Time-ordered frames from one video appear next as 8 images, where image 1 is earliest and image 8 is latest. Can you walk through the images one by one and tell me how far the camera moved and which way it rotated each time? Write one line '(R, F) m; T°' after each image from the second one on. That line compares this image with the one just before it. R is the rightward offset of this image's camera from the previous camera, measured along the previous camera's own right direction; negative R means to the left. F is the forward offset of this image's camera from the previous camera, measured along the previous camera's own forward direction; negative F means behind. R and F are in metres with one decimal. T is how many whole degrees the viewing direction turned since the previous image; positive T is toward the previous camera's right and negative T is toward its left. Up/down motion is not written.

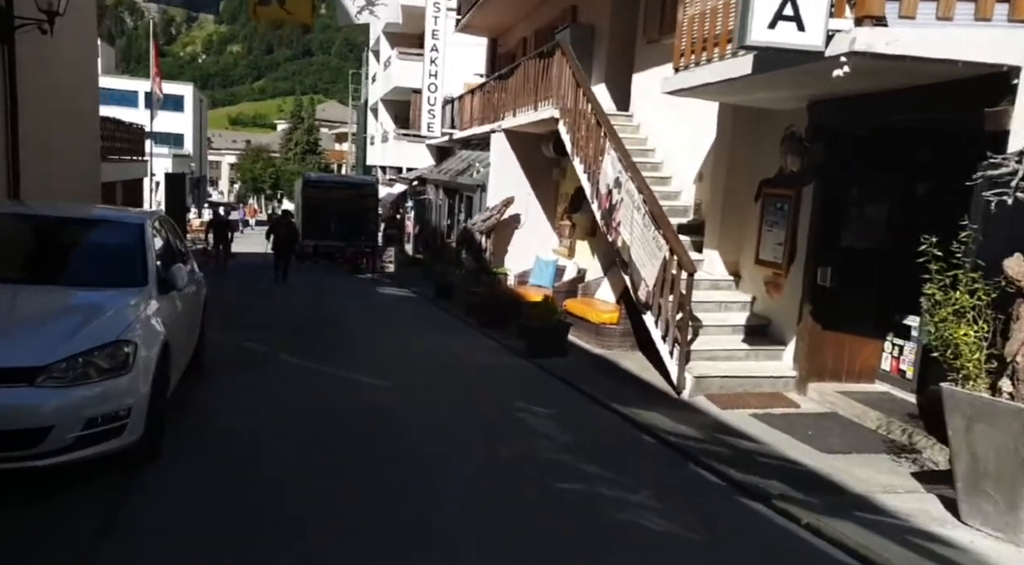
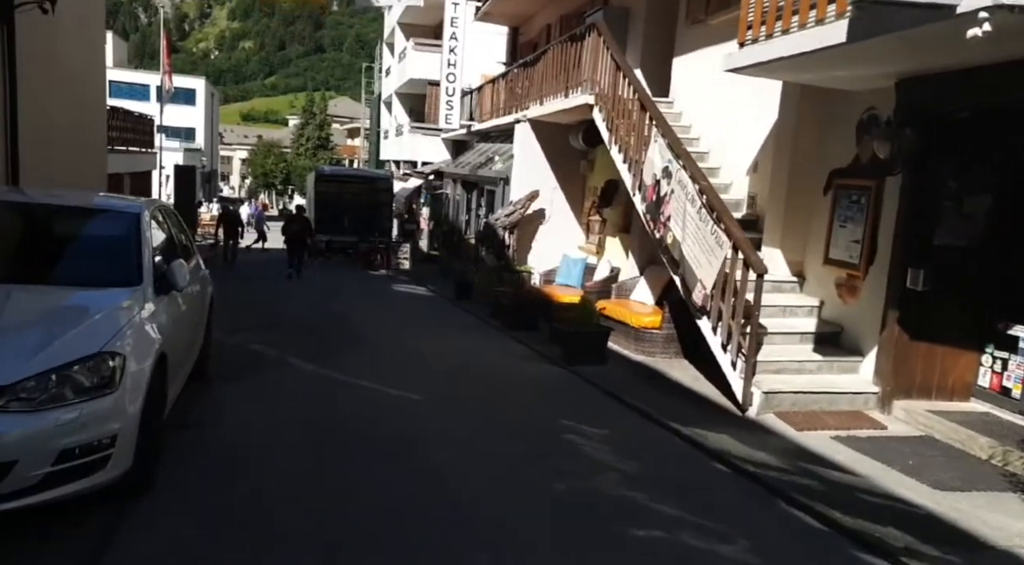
(-0.3, +0.9) m; -1°
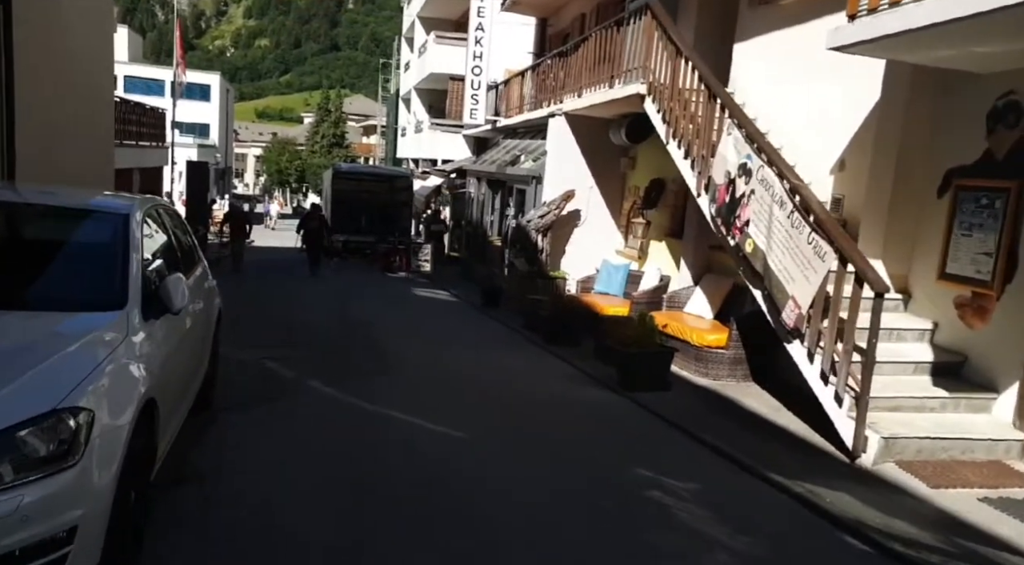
(-0.4, +1.2) m; -1°
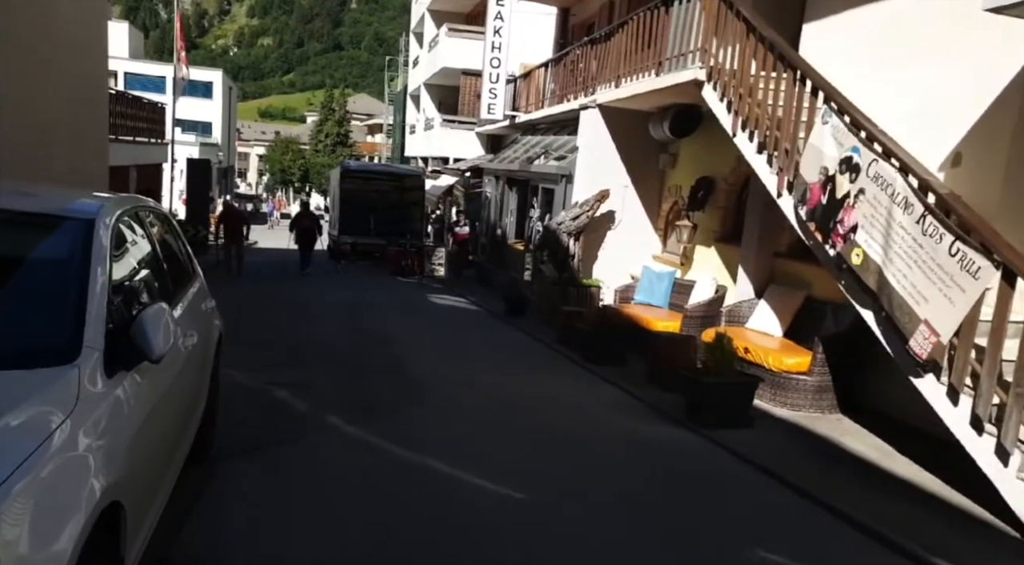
(-0.5, +1.3) m; 0°
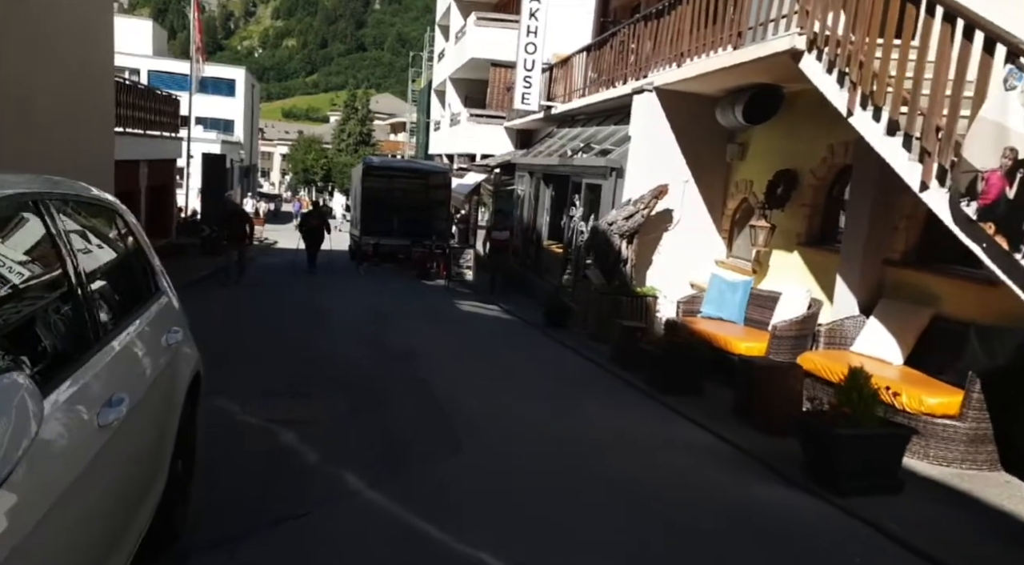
(-0.4, +1.7) m; -2°
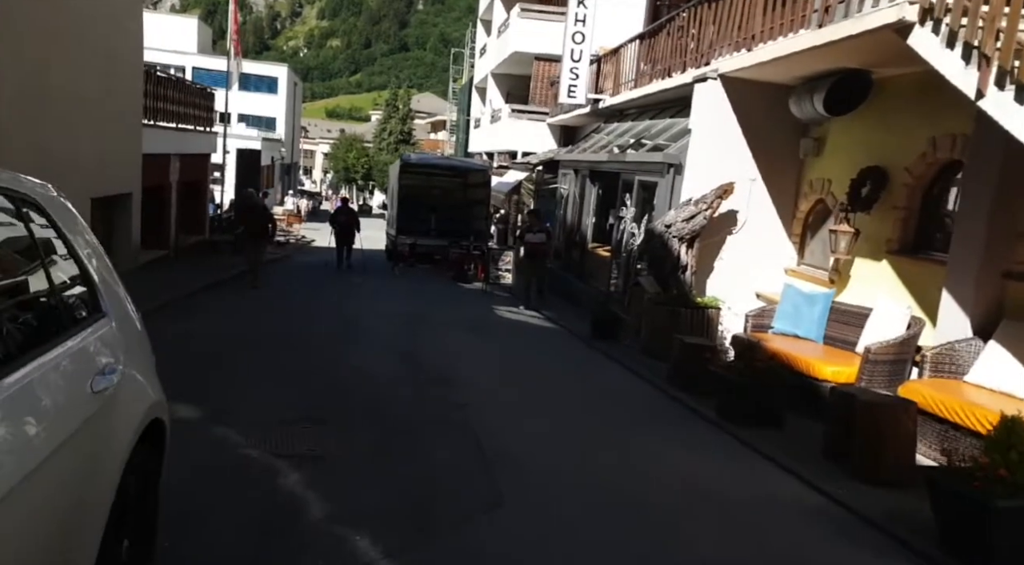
(-0.1, +1.1) m; -3°
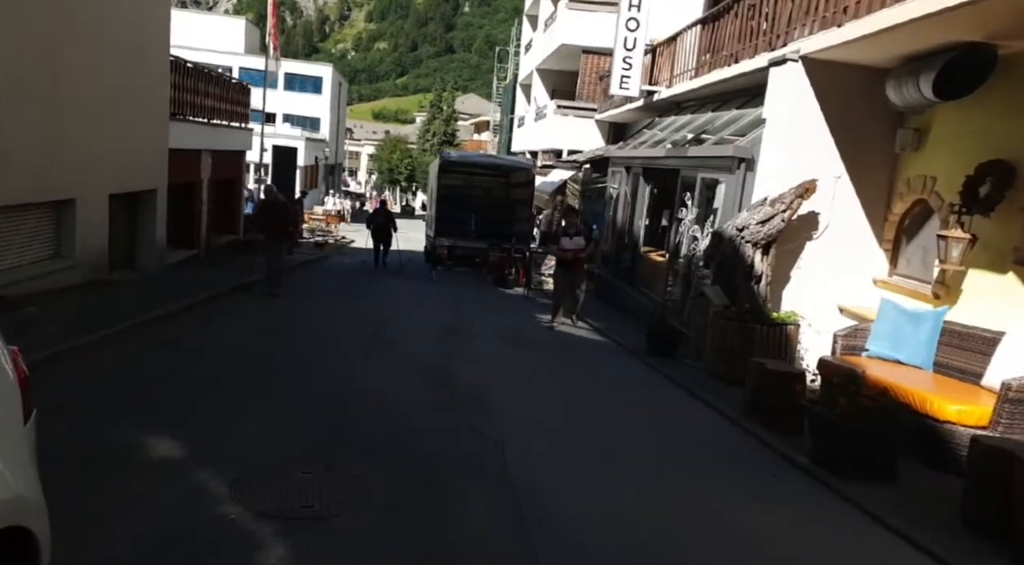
(-0.1, +1.3) m; -3°
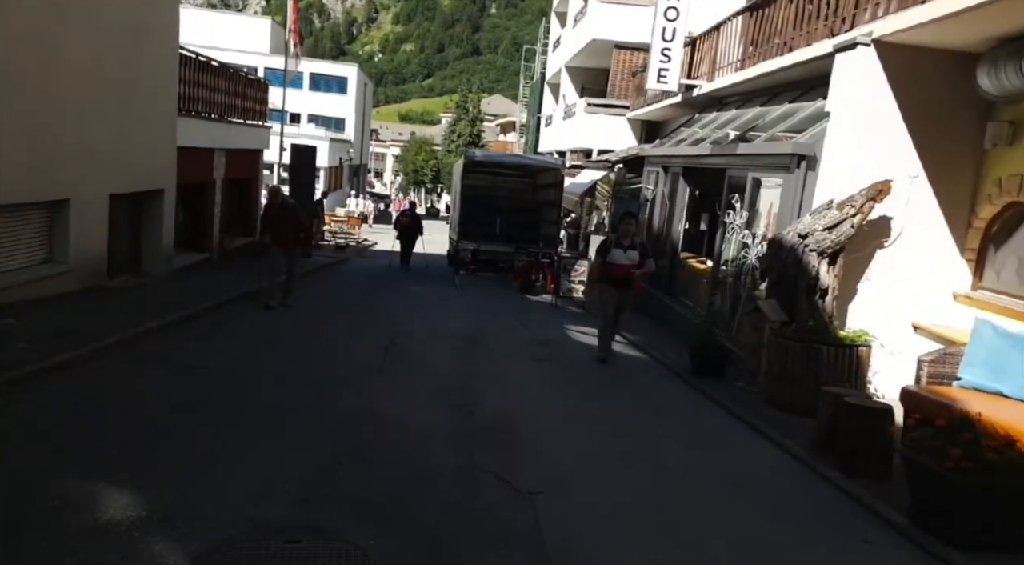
(-0.1, +1.1) m; -2°
